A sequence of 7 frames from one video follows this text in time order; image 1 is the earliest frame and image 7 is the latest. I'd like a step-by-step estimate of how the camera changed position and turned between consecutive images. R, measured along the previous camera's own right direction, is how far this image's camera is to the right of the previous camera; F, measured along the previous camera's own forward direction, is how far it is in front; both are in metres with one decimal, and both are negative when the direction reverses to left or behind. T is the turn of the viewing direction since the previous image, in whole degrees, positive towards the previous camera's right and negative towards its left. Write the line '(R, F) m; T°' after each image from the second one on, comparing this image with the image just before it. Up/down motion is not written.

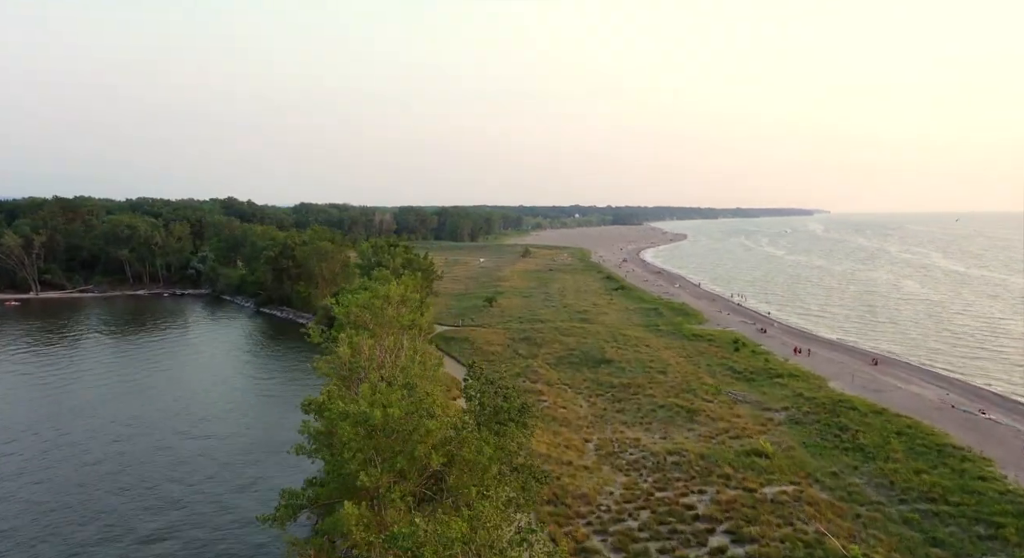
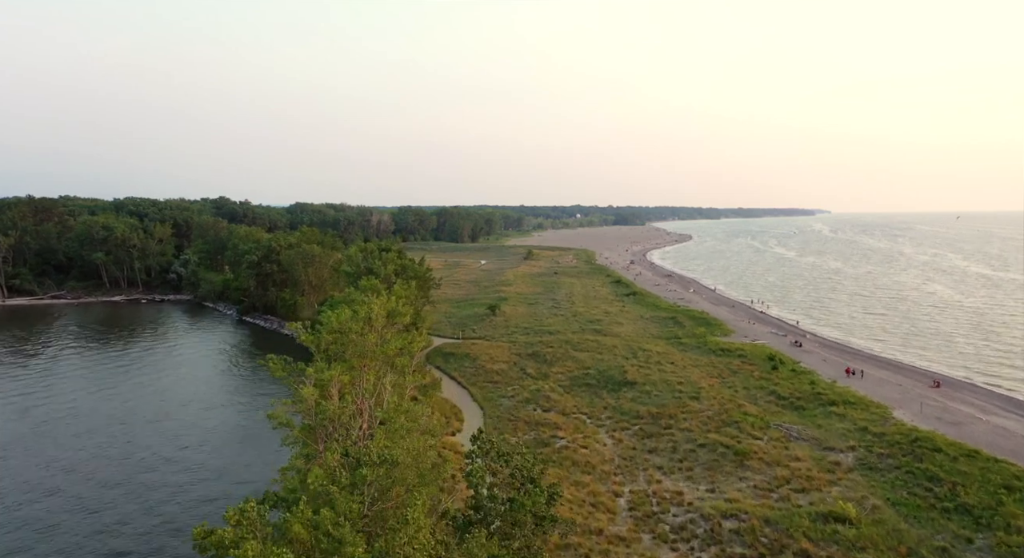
(-0.4, +6.6) m; 0°
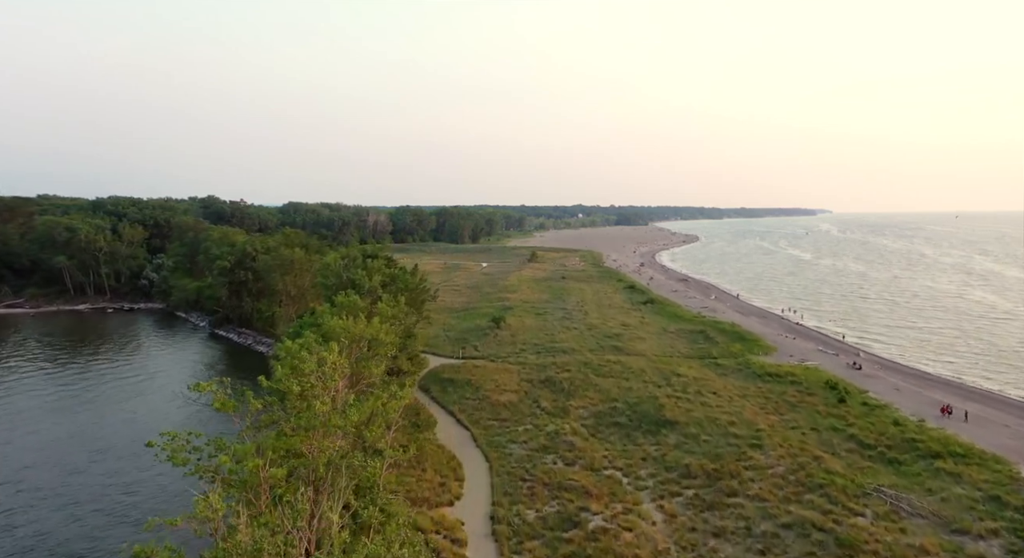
(-0.5, +8.5) m; 0°
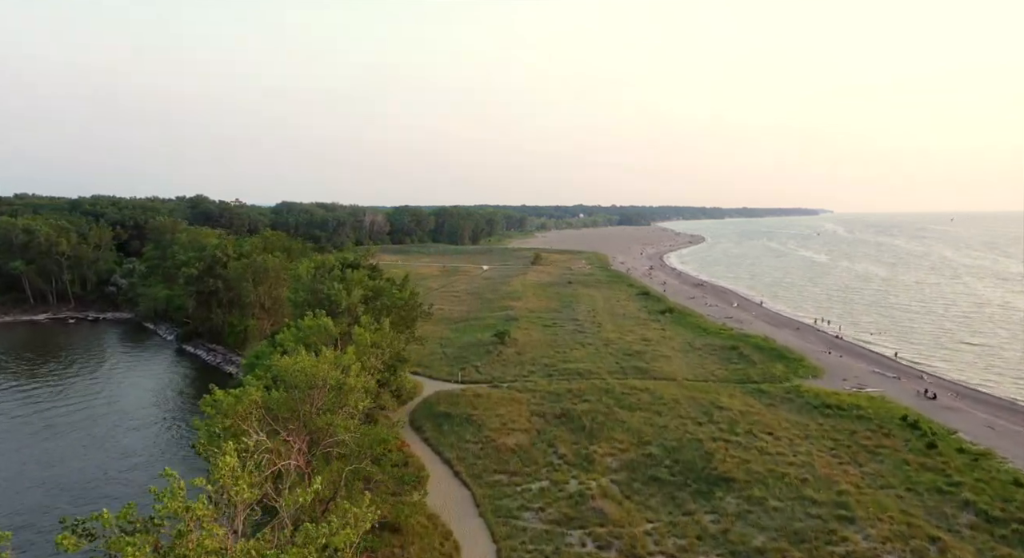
(-0.5, +7.7) m; 0°
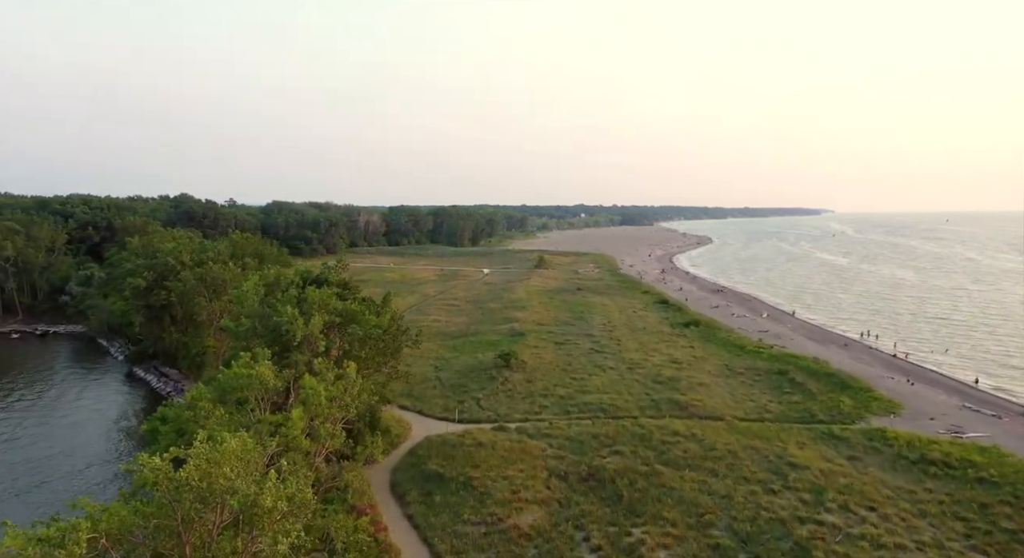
(-0.5, +8.9) m; 0°
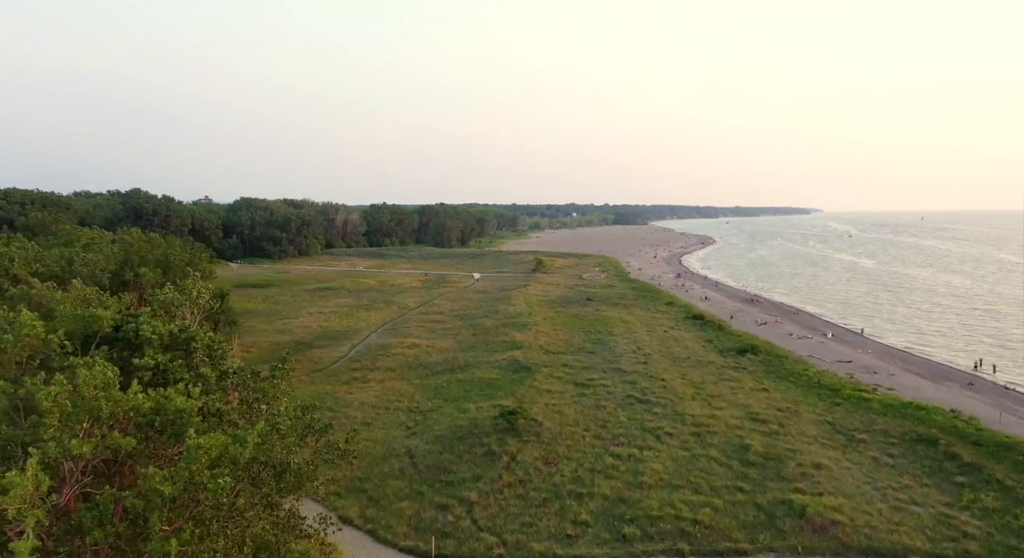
(-0.8, +16.5) m; +1°
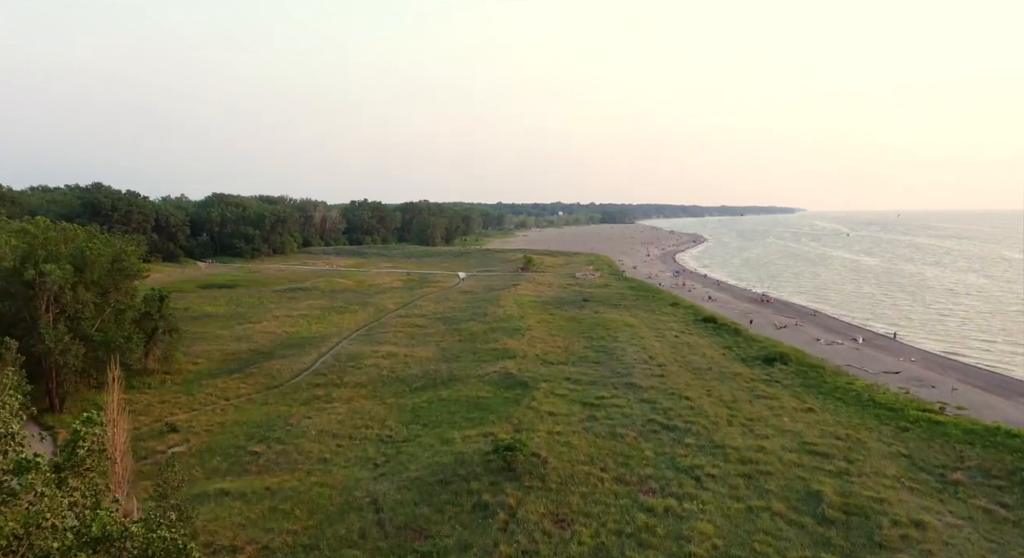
(-0.4, +7.5) m; +1°
